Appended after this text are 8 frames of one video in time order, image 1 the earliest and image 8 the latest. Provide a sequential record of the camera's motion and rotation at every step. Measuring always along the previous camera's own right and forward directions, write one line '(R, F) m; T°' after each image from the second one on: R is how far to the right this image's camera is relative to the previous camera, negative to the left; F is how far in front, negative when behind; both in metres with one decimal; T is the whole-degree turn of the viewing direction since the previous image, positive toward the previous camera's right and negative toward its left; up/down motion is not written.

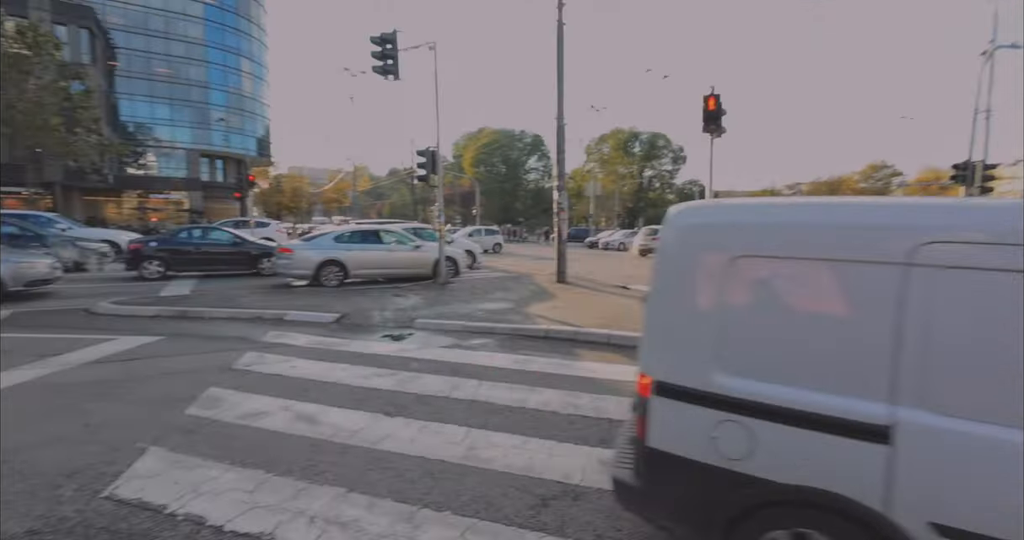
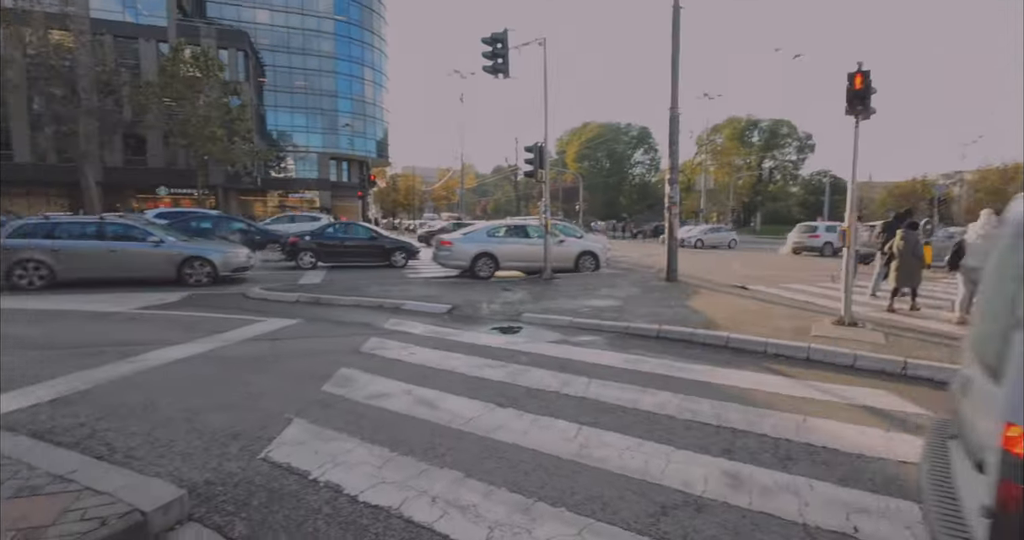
(-0.1, 0.0) m; -12°
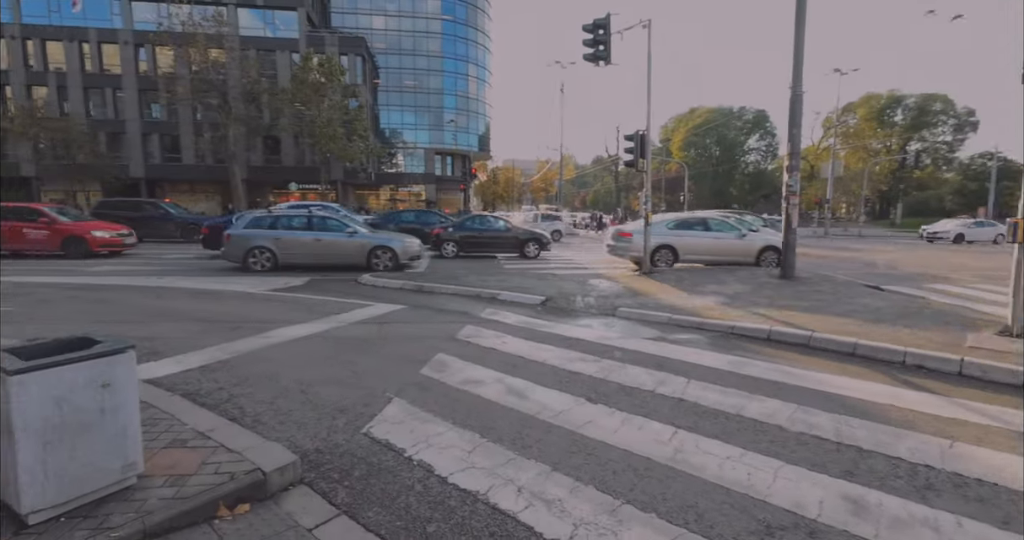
(0.0, +0.1) m; -12°
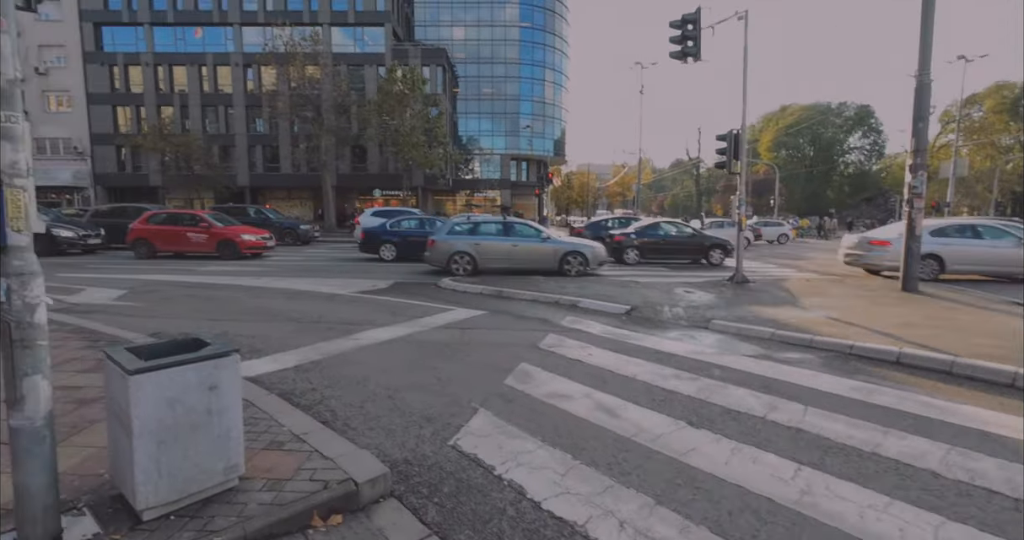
(-0.2, +0.3) m; -9°
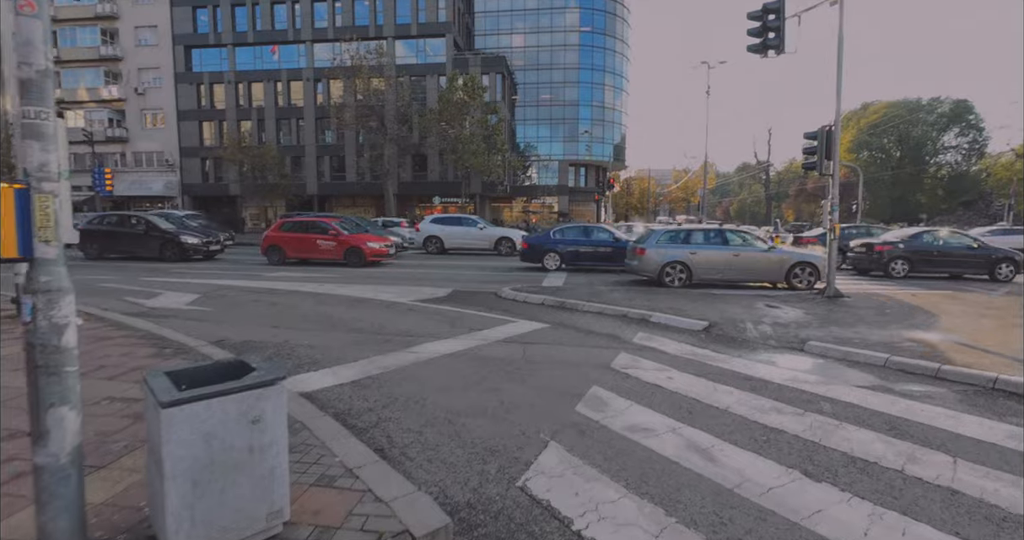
(-0.2, +0.5) m; -7°
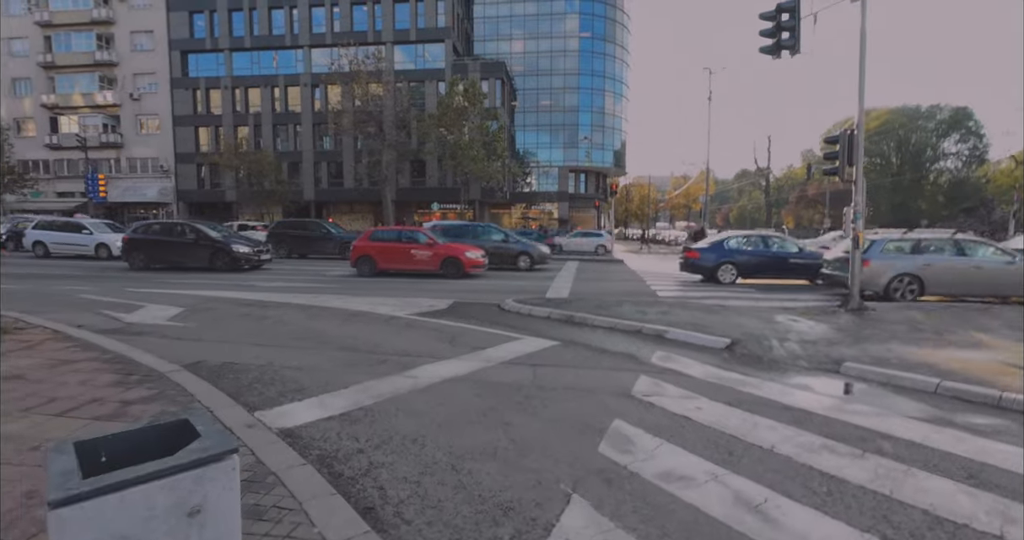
(-0.1, +0.7) m; 0°
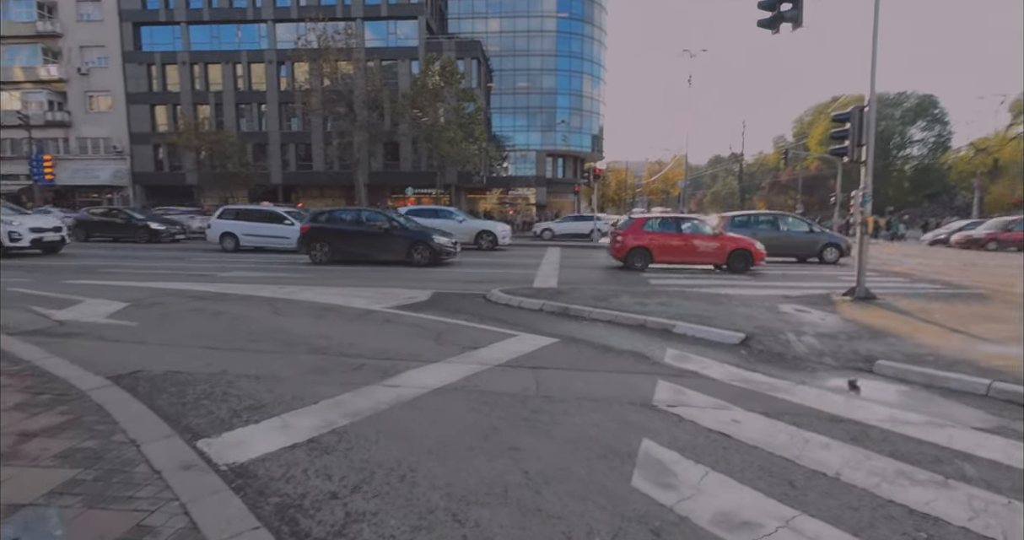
(-0.3, +0.9) m; +3°
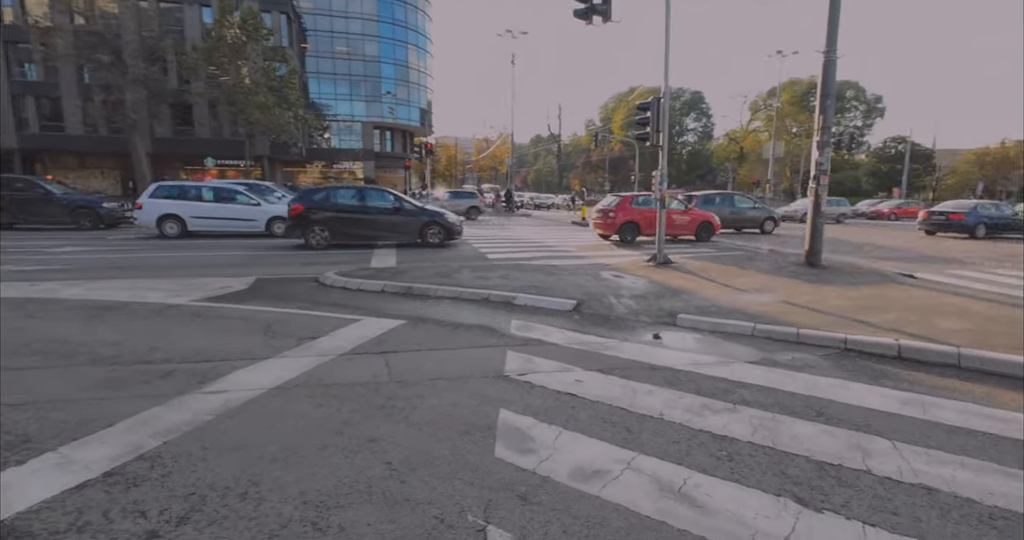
(-0.1, +0.1) m; +20°
